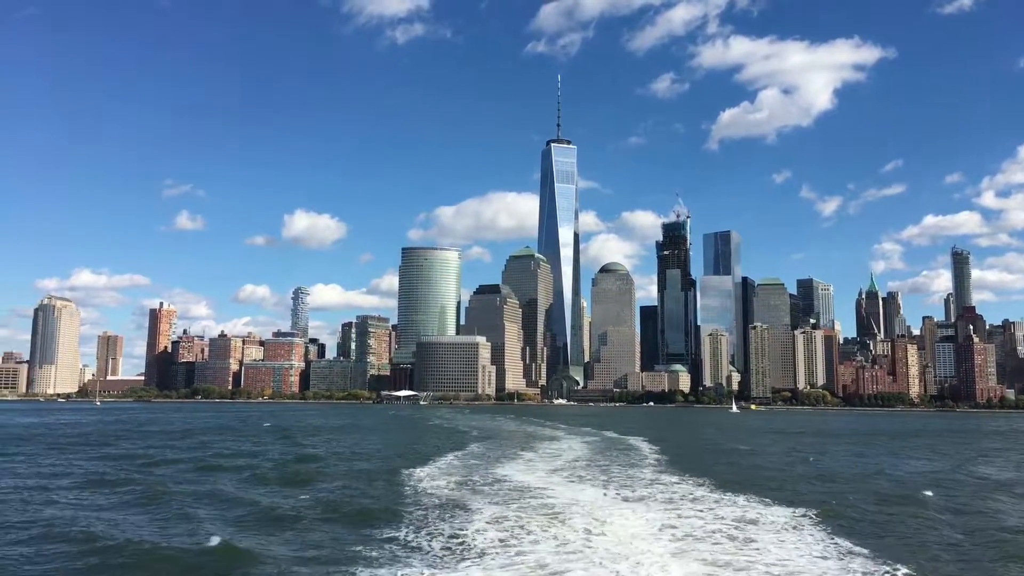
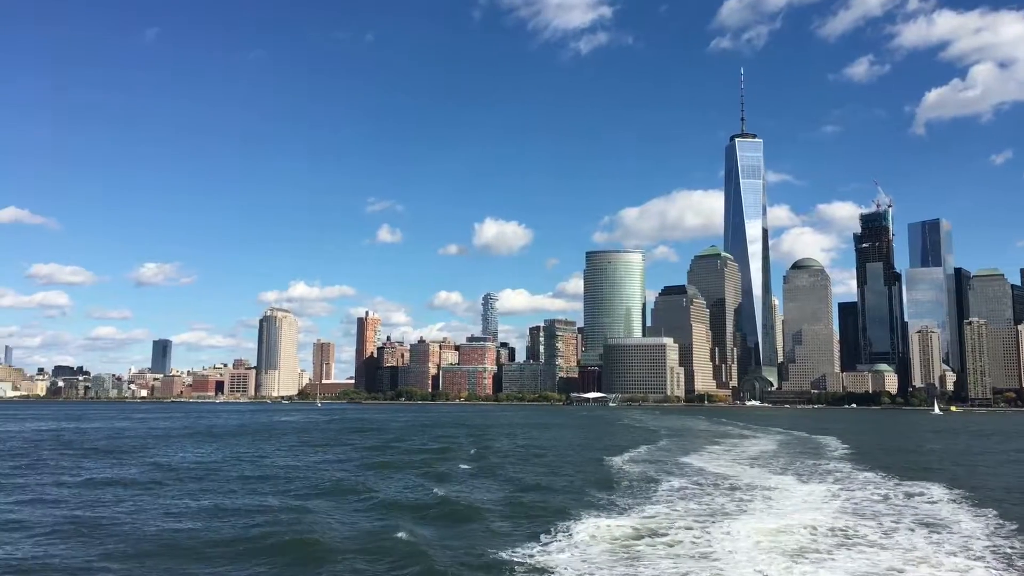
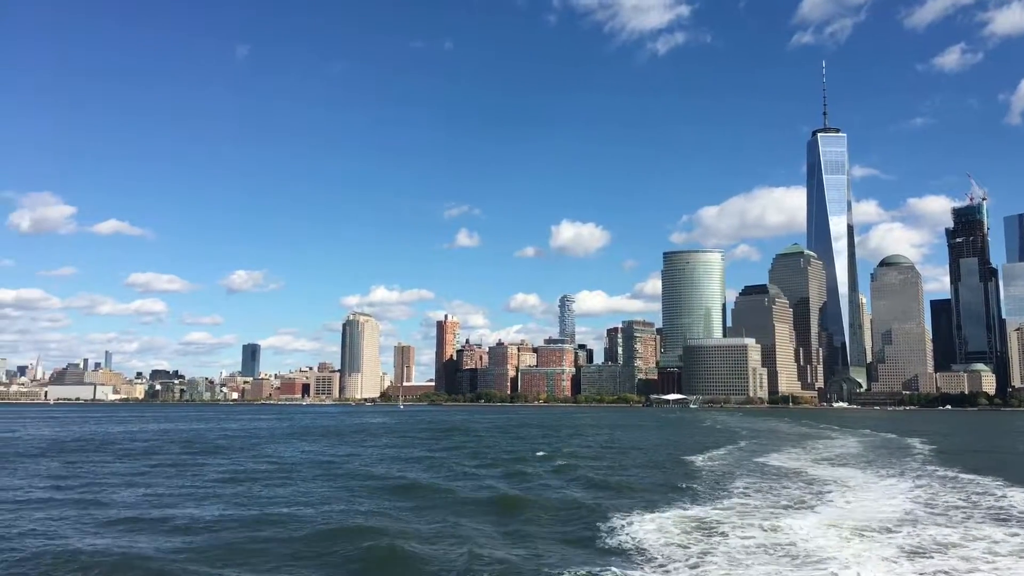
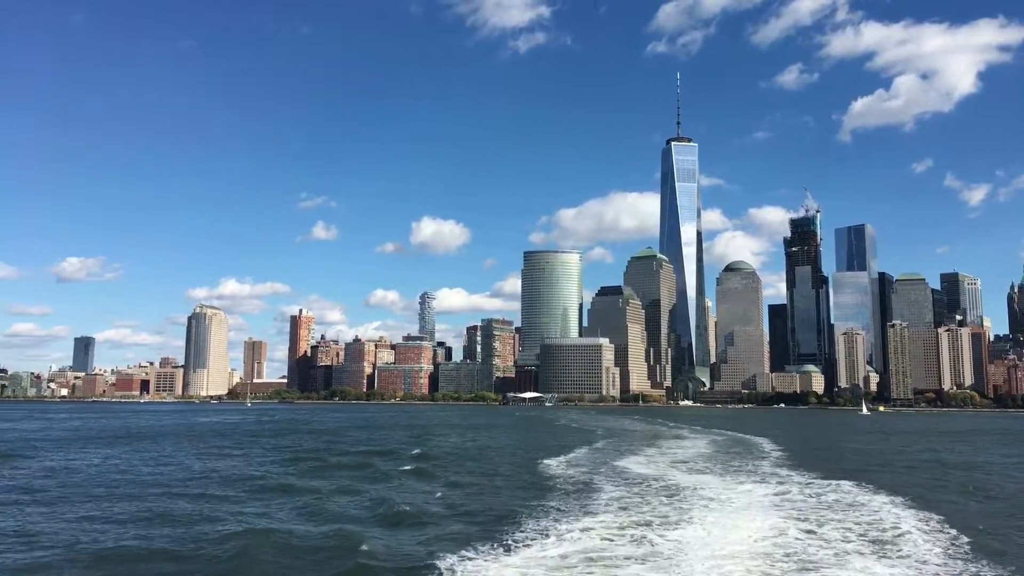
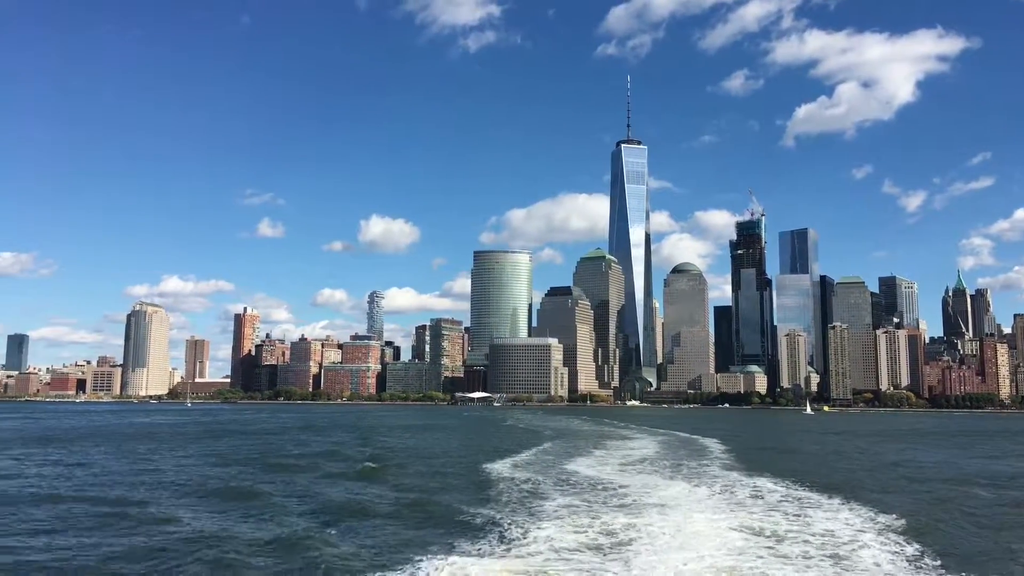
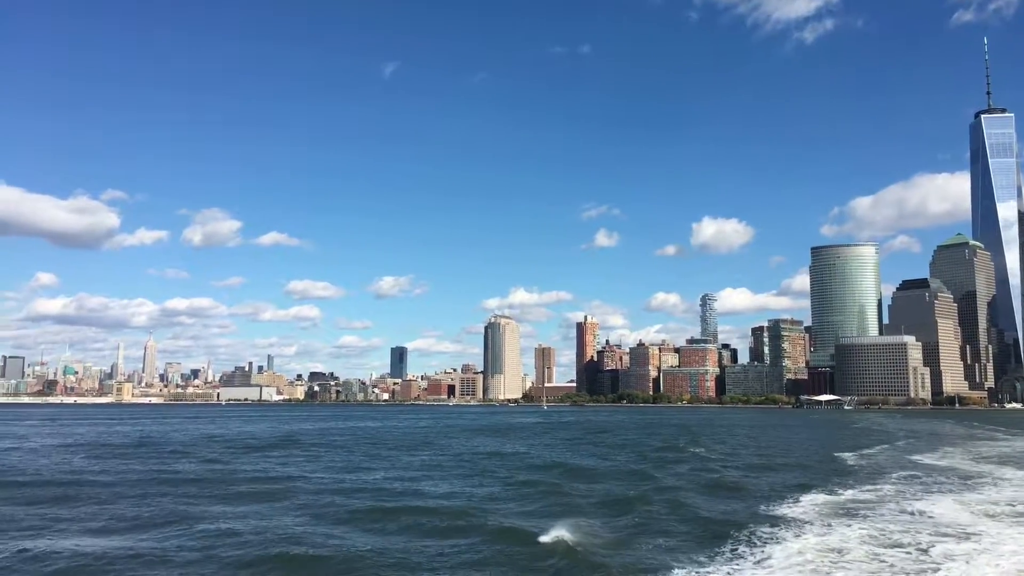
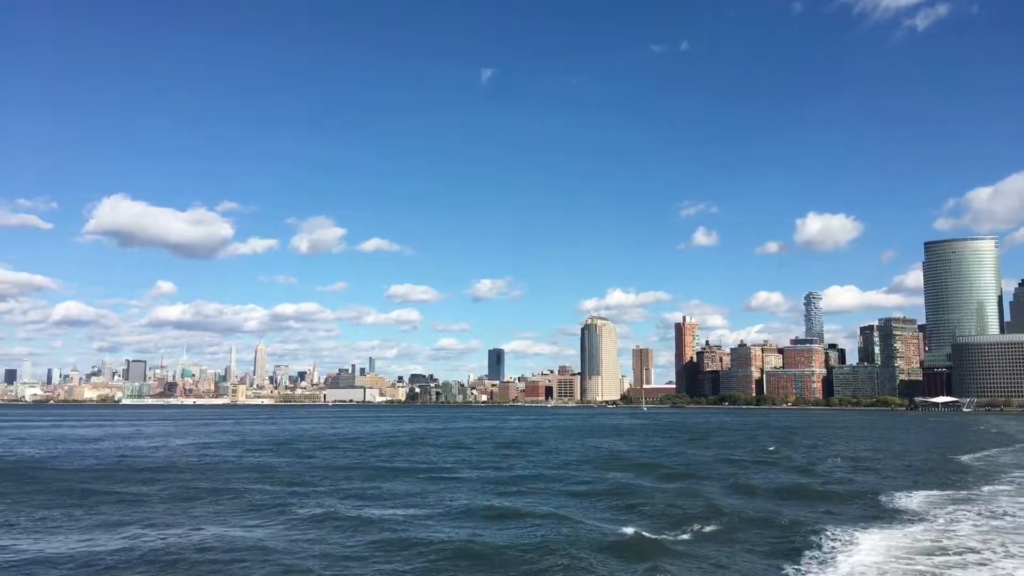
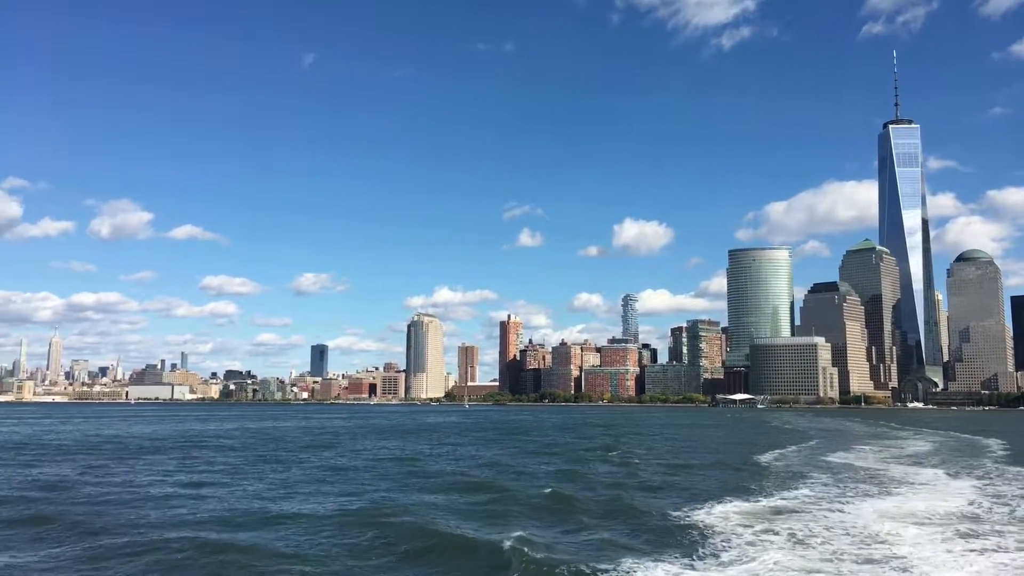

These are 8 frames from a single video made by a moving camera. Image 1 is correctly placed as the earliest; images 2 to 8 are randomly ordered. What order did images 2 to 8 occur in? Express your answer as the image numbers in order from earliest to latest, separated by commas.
5, 4, 2, 3, 8, 6, 7
